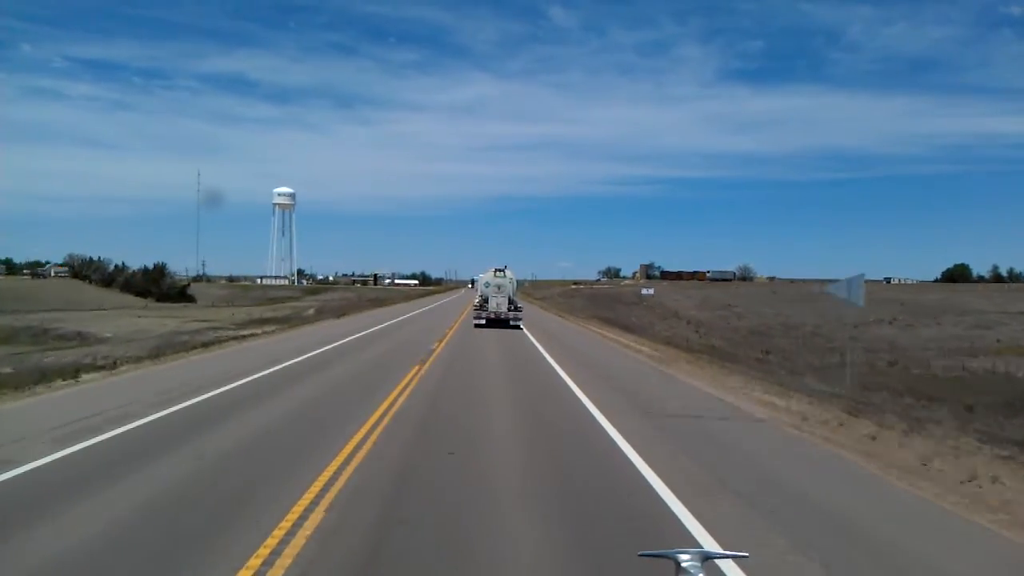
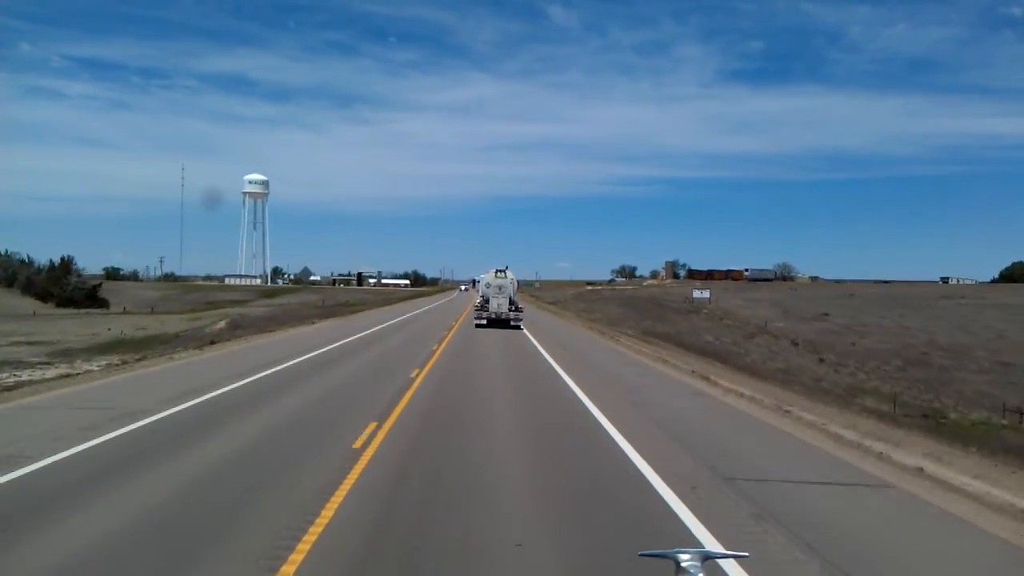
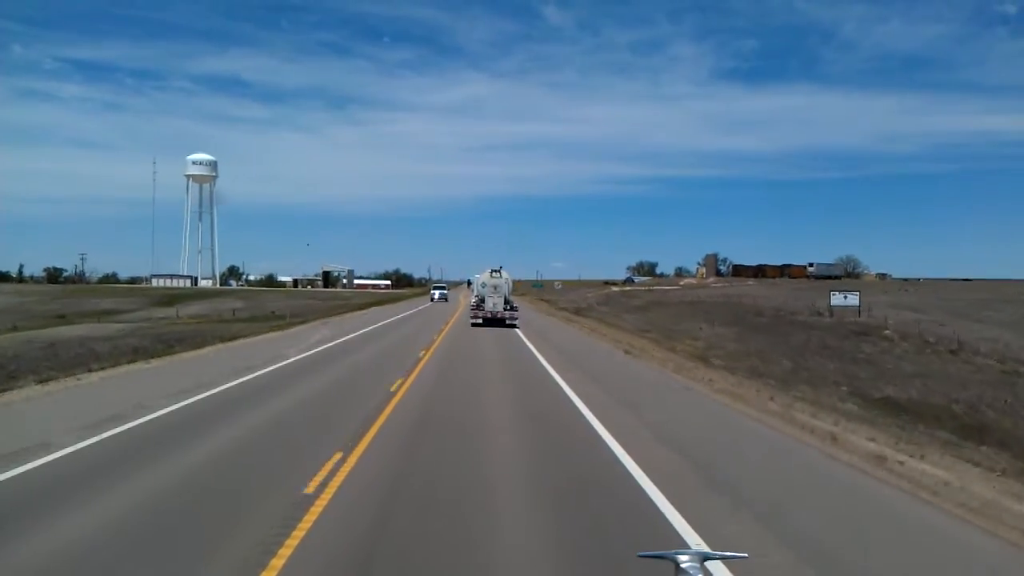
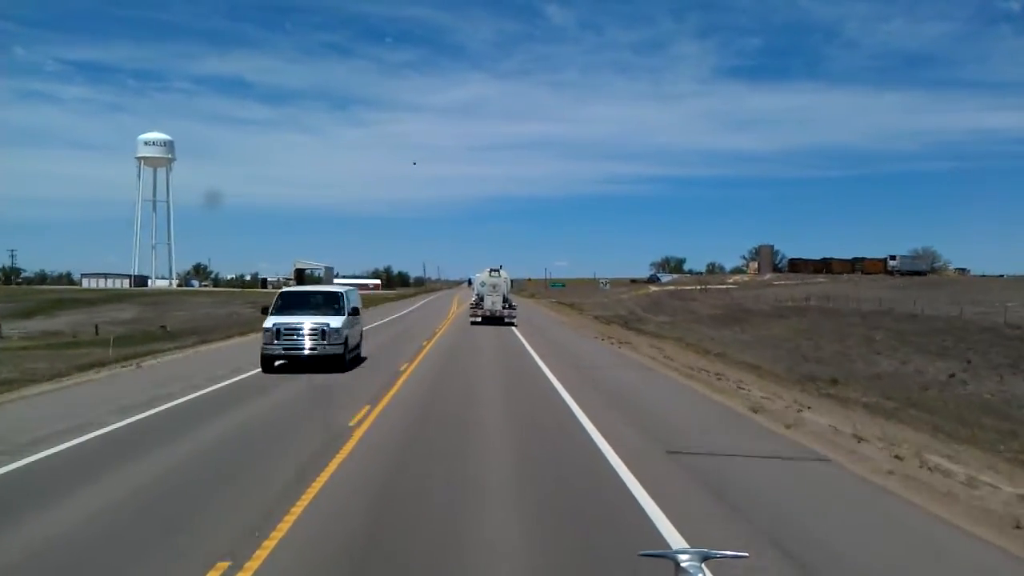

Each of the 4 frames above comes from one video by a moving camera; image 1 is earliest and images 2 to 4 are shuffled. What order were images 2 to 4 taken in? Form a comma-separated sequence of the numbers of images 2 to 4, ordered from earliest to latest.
2, 3, 4
